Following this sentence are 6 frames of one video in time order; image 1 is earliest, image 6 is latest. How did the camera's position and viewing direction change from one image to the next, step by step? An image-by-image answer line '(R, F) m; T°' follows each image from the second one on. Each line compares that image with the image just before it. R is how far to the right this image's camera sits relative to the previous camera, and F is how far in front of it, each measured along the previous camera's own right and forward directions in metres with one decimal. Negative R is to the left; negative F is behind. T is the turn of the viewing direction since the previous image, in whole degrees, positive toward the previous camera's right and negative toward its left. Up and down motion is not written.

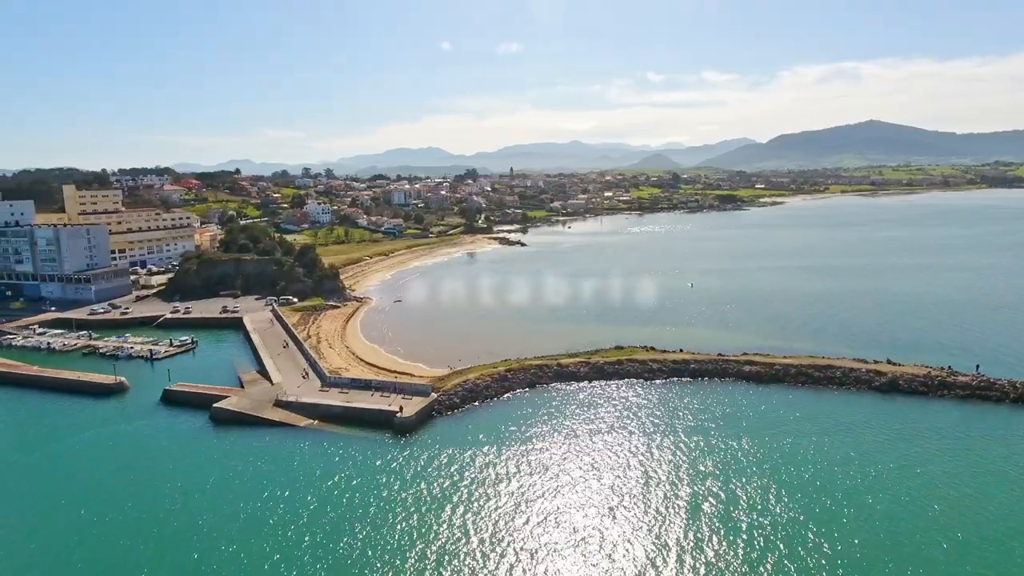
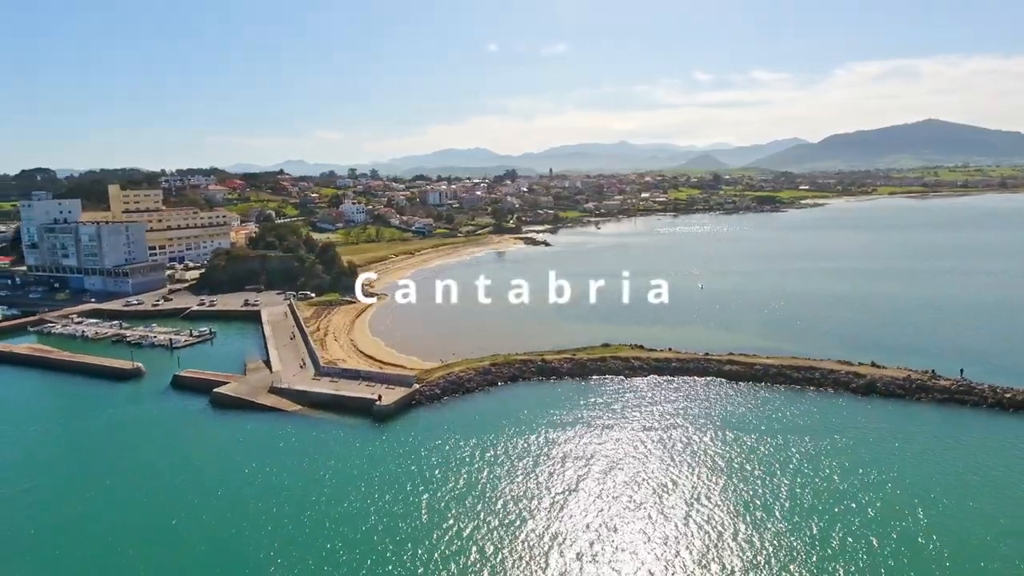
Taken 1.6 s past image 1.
(+2.3, -0.8) m; -4°
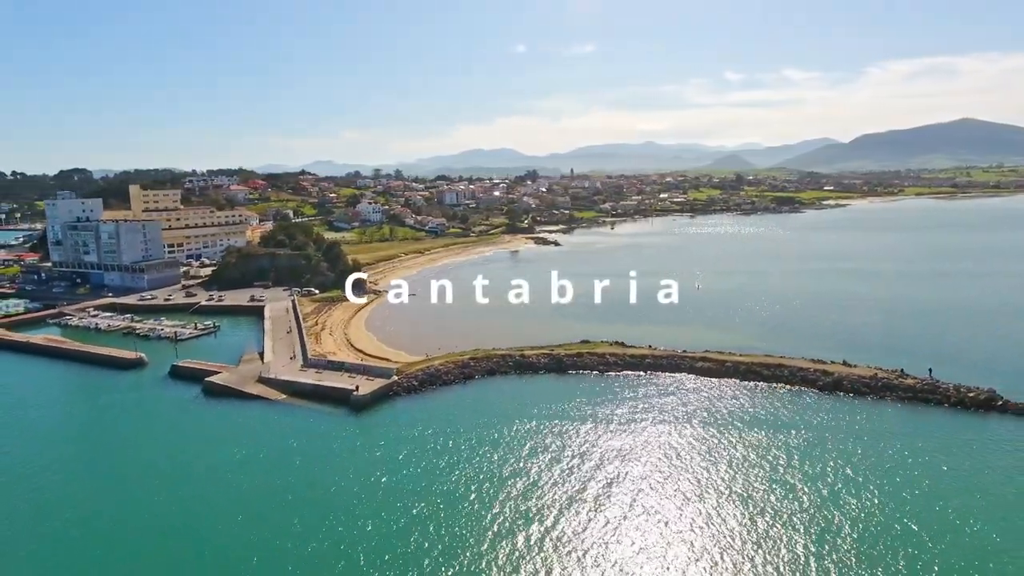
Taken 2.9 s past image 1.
(+1.9, -0.7) m; -2°
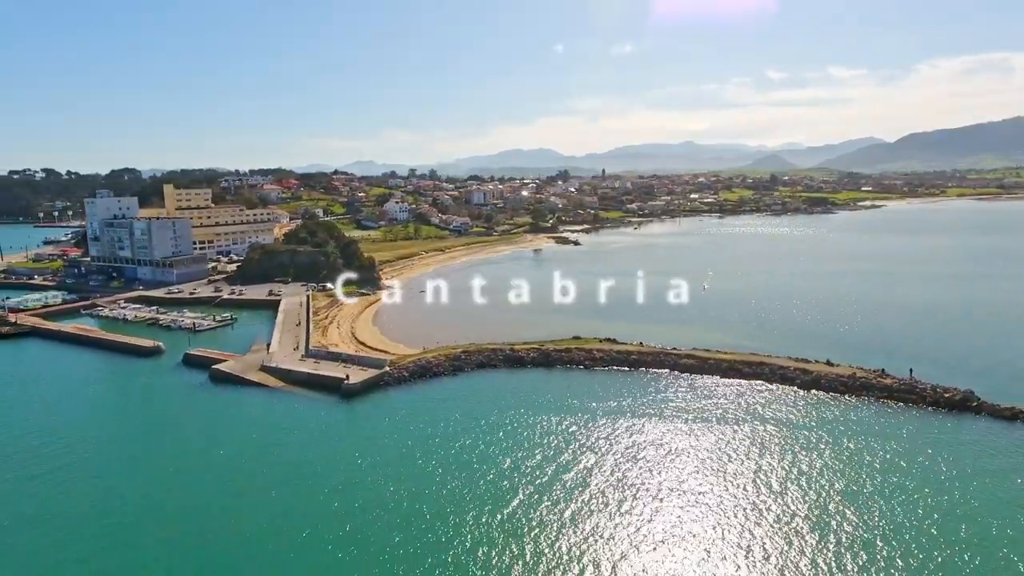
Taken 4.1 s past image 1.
(+1.9, -0.8) m; -3°
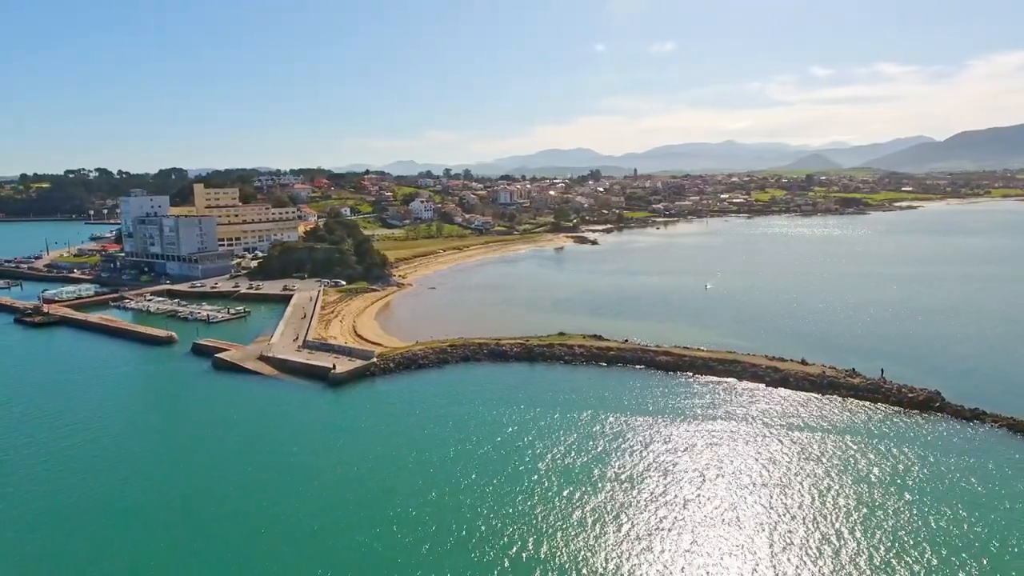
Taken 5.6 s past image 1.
(+2.2, -0.8) m; -3°
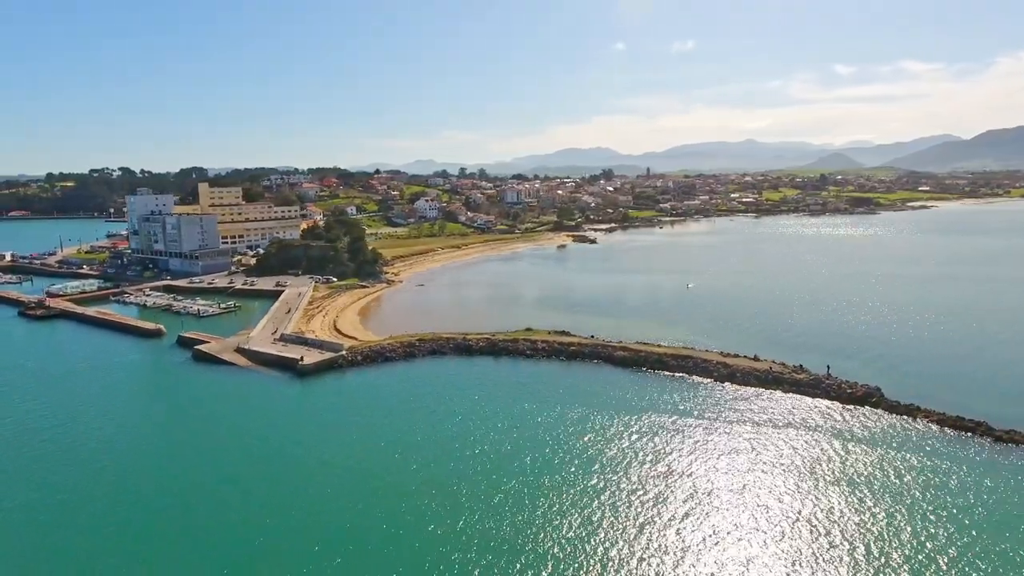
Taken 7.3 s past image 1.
(+2.3, -0.7) m; -2°
